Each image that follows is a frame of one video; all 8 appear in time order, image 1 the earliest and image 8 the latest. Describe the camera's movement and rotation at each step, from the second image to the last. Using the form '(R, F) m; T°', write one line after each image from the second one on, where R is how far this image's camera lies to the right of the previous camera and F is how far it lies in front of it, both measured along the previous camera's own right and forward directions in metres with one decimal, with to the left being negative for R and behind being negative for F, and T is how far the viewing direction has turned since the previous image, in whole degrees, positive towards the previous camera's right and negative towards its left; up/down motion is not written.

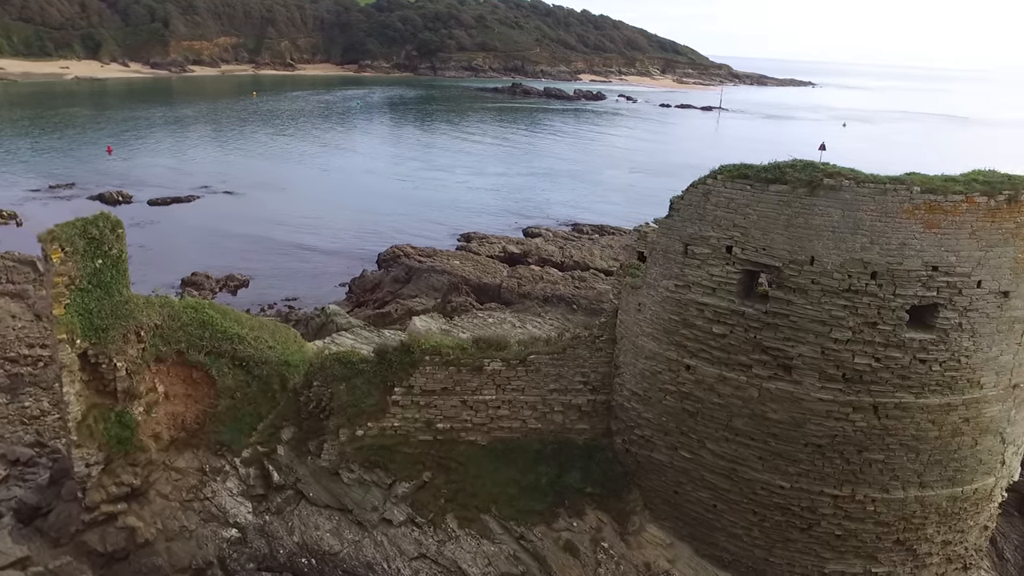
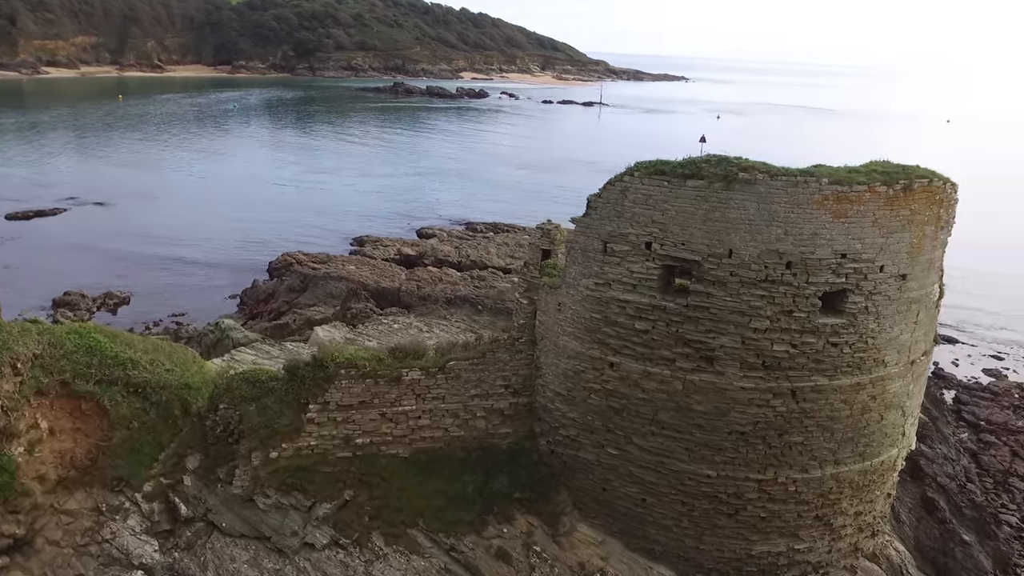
(-0.3, +0.2) m; +8°
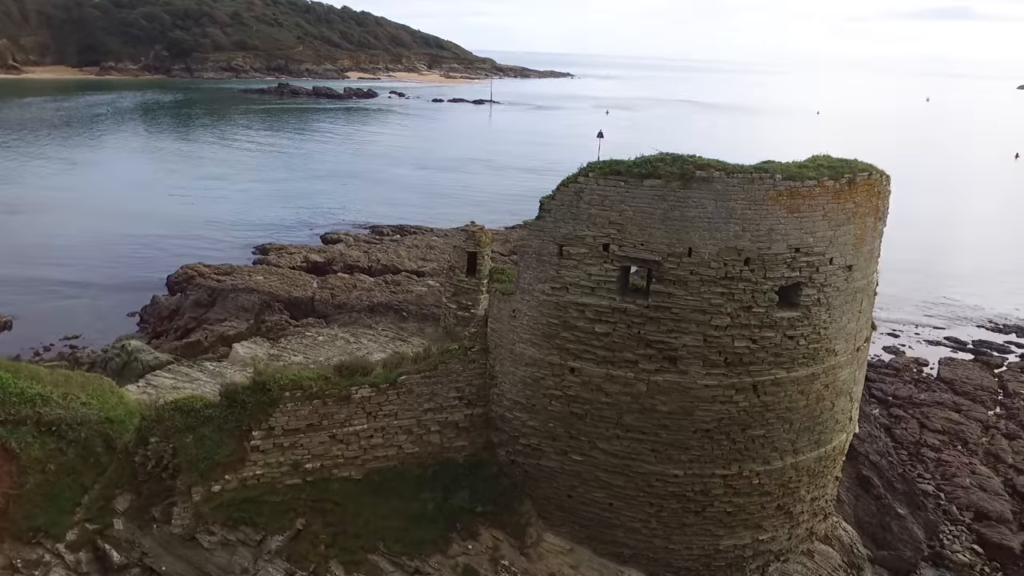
(-0.7, +0.3) m; +8°
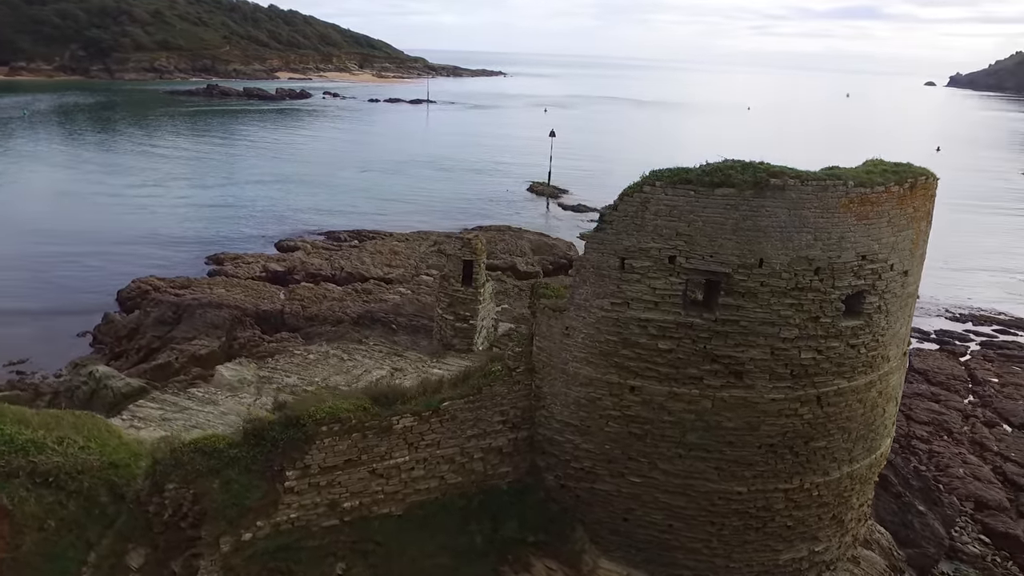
(-1.4, +0.6) m; +5°
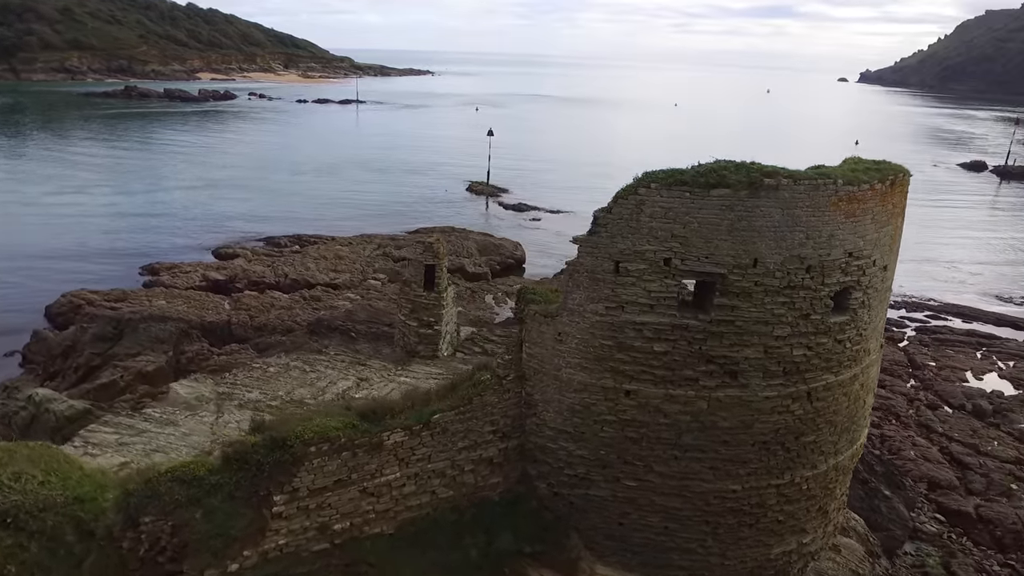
(-0.7, +0.2) m; +5°
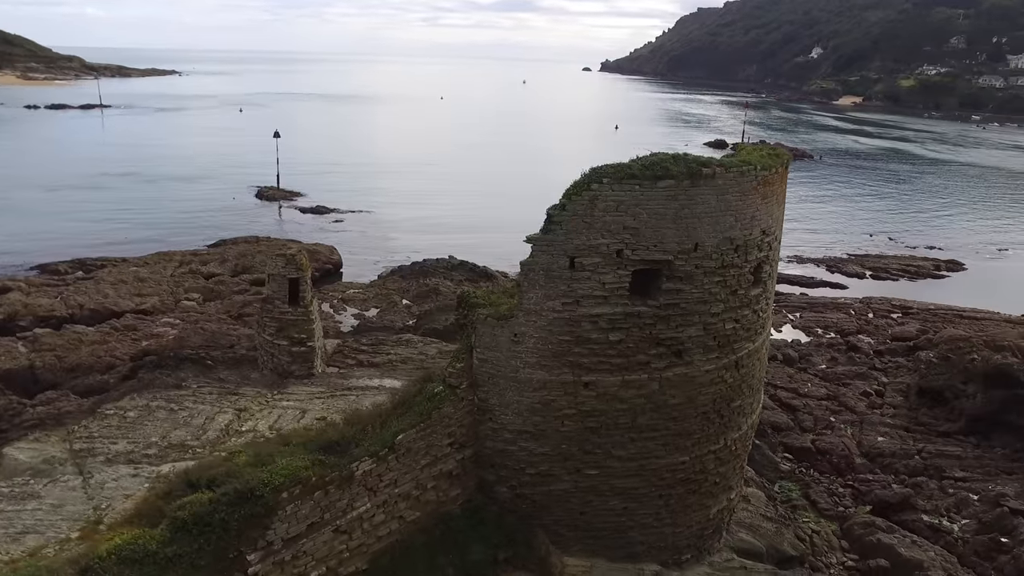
(-1.9, +0.4) m; +17°
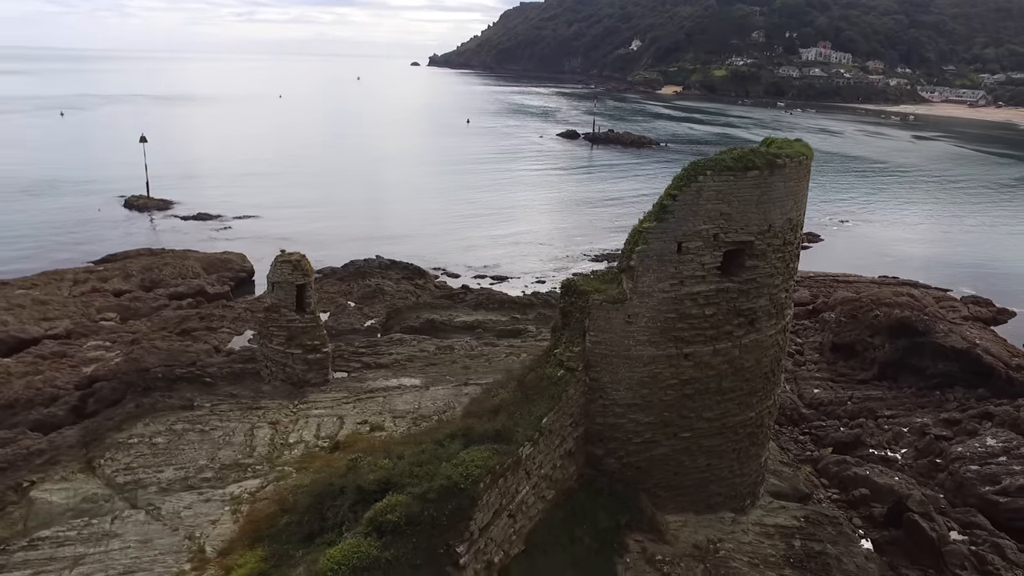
(-3.3, -0.2) m; +13°
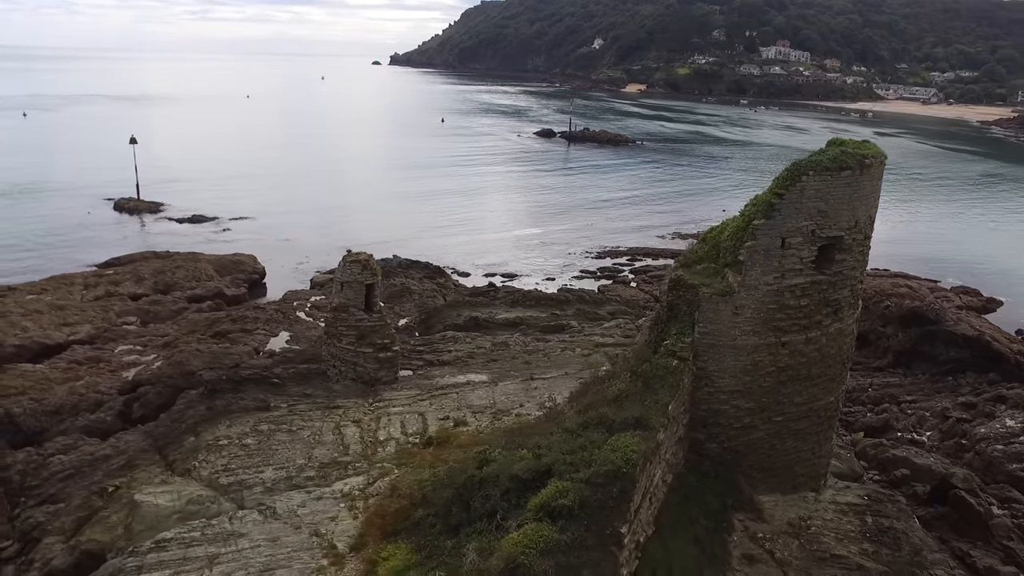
(-2.0, -0.3) m; +3°
